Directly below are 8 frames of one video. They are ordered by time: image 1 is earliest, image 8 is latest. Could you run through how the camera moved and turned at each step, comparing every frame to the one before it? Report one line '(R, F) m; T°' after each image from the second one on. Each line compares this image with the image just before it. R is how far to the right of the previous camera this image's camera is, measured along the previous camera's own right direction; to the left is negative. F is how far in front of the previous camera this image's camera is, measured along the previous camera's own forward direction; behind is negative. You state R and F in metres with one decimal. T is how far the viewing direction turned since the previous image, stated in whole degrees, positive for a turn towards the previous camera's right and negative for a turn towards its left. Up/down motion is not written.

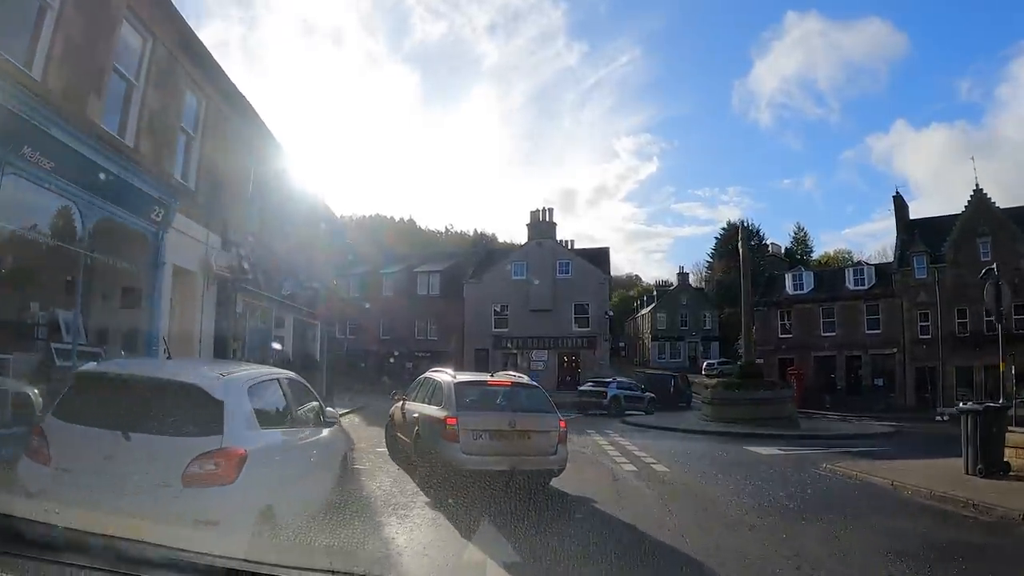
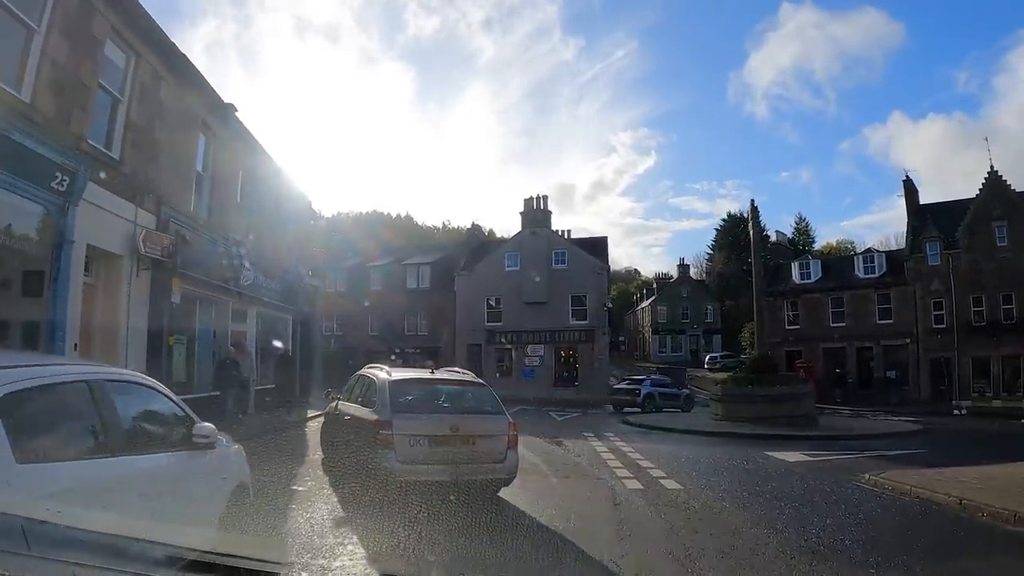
(+0.3, +2.3) m; 0°
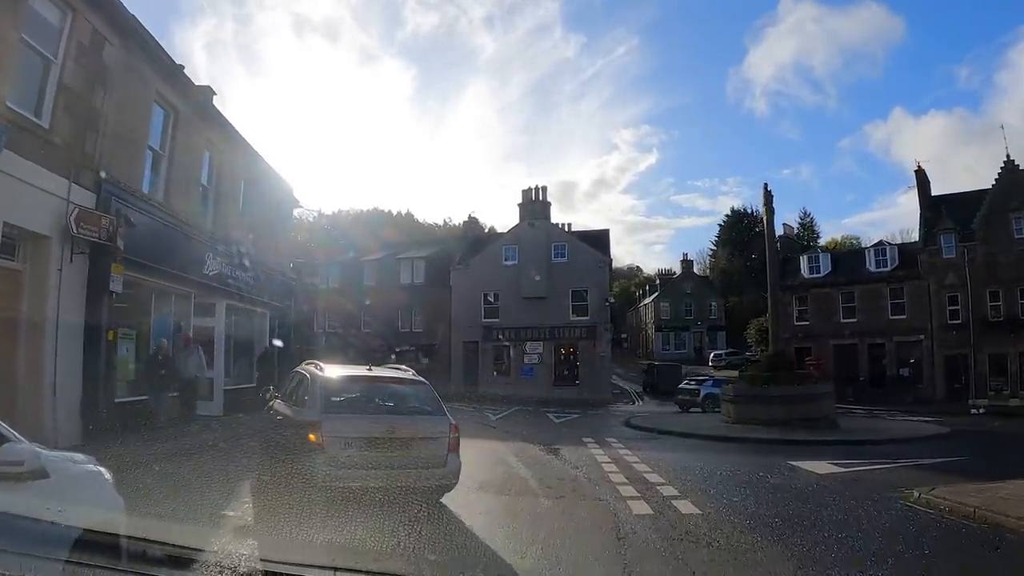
(+0.2, +1.8) m; 0°
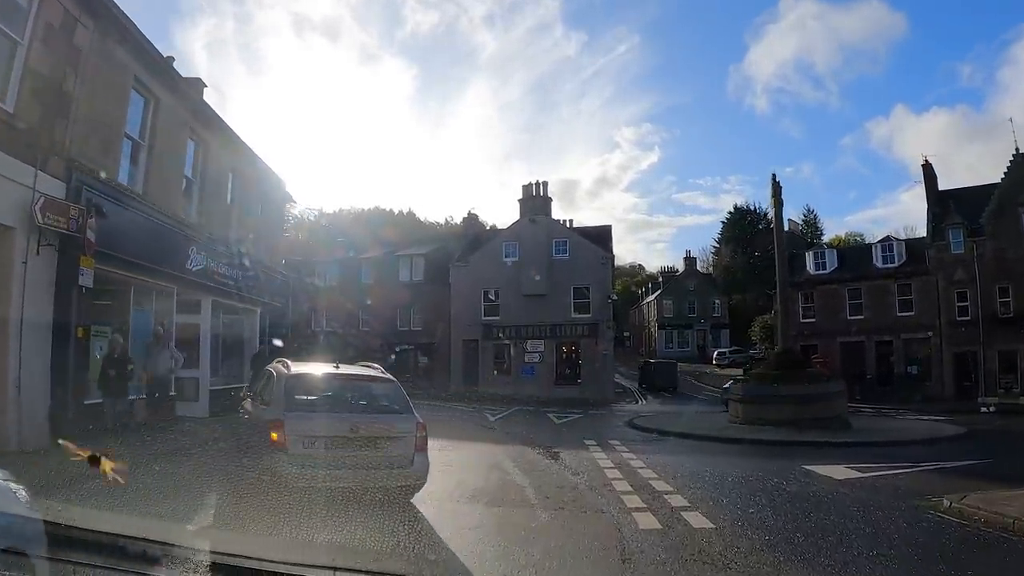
(+0.1, +0.8) m; 0°
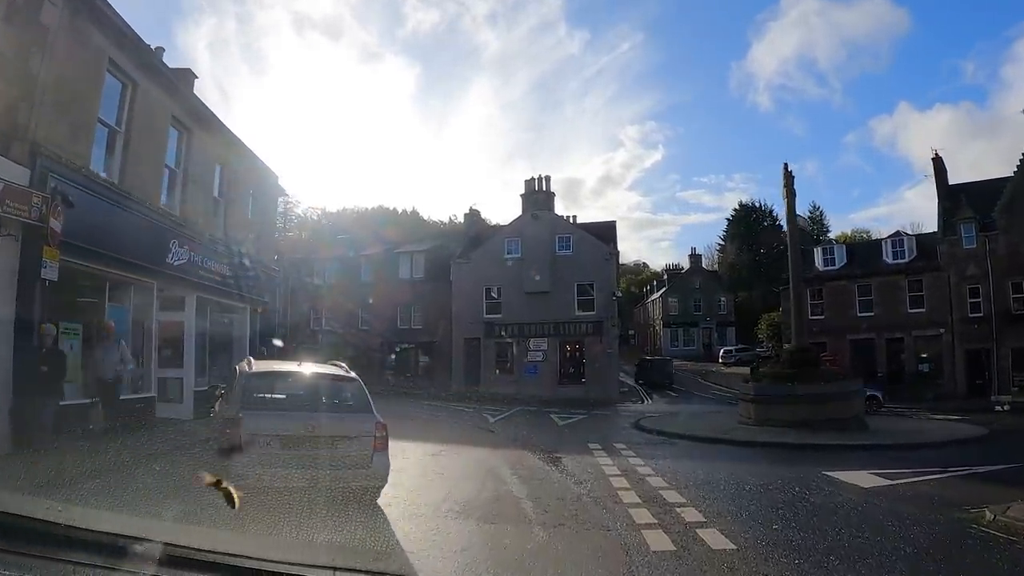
(+0.1, +0.9) m; 0°
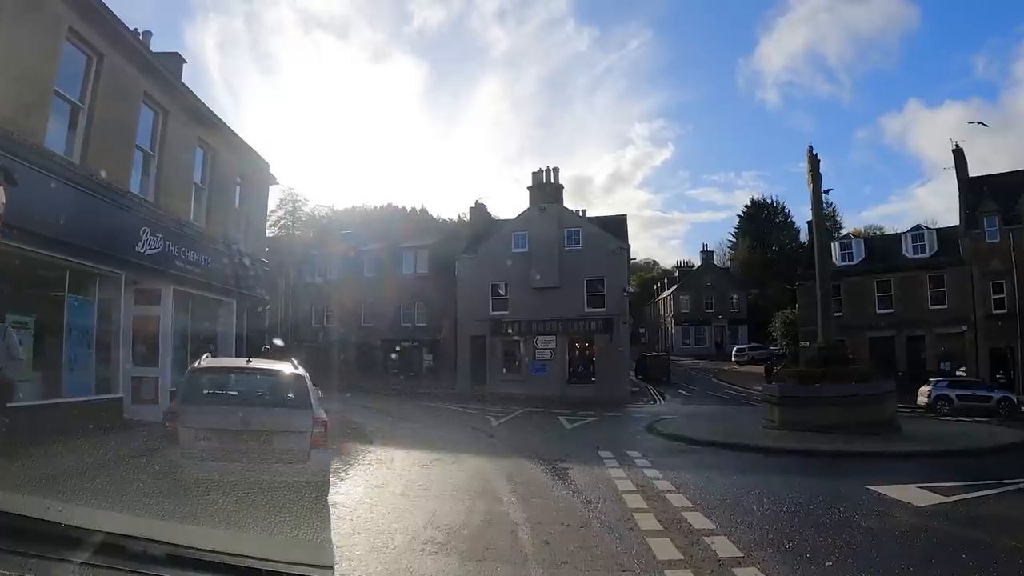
(+0.1, +1.3) m; -1°
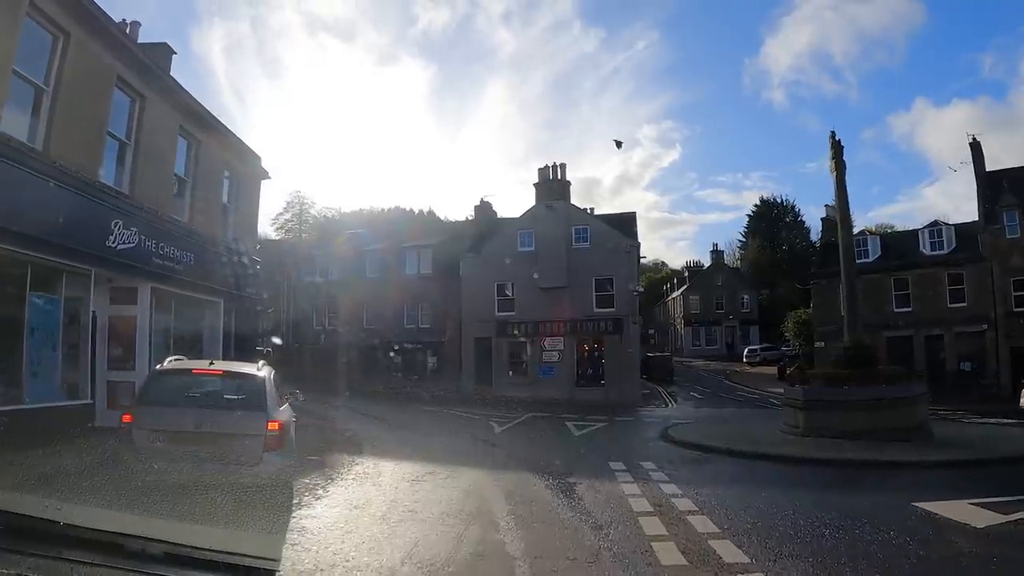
(+0.1, +1.1) m; -1°
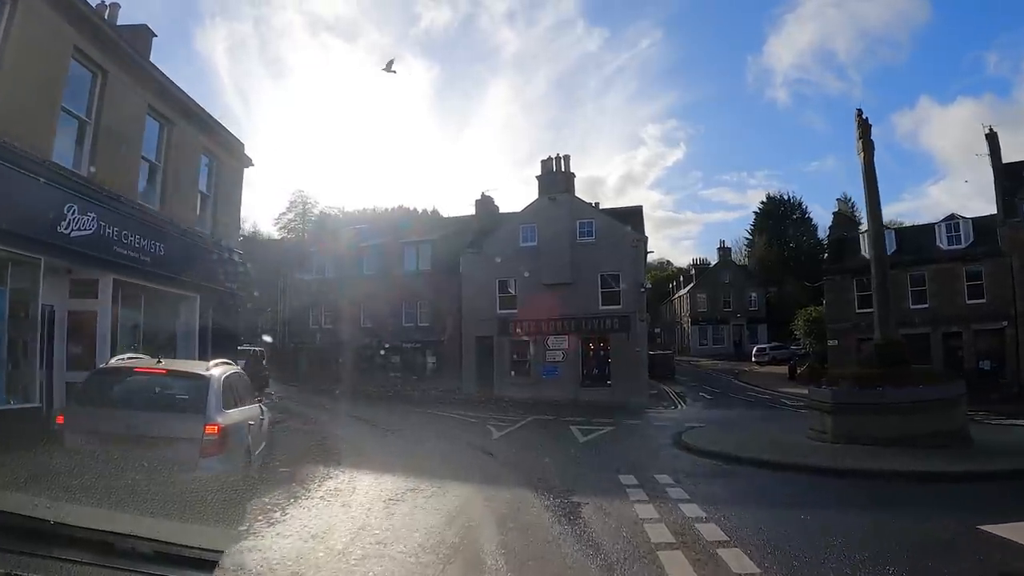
(+0.1, +1.4) m; 0°
